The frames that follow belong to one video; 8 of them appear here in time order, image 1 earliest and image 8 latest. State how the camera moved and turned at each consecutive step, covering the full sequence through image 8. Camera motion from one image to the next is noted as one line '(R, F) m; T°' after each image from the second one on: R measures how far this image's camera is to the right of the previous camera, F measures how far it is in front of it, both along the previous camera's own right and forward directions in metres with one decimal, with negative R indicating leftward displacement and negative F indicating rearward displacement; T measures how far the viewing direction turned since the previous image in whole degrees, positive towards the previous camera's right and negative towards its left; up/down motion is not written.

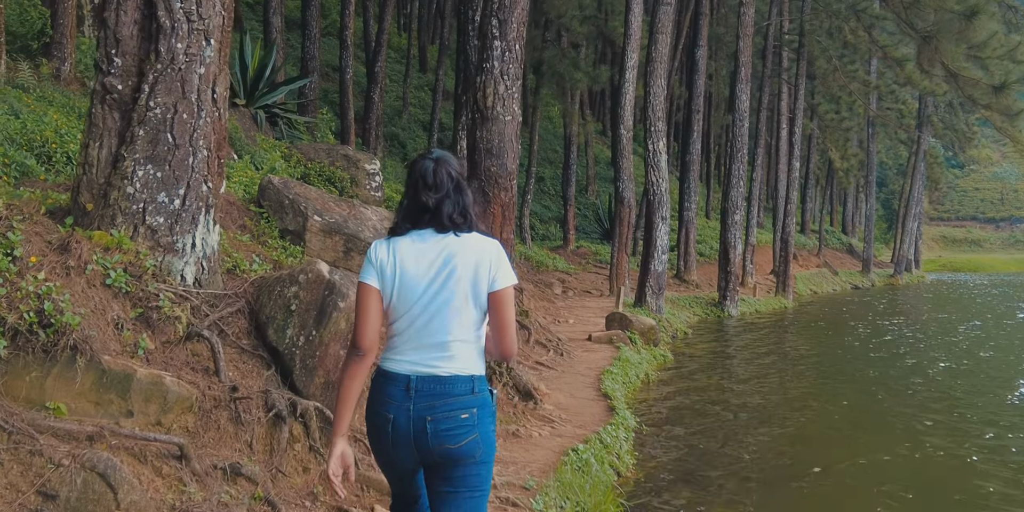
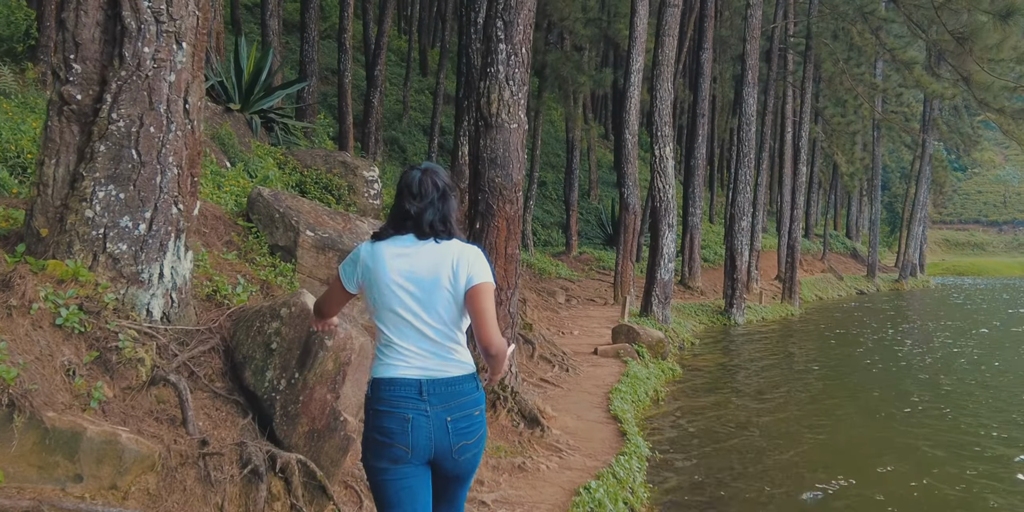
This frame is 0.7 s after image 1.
(0.0, +0.4) m; 0°
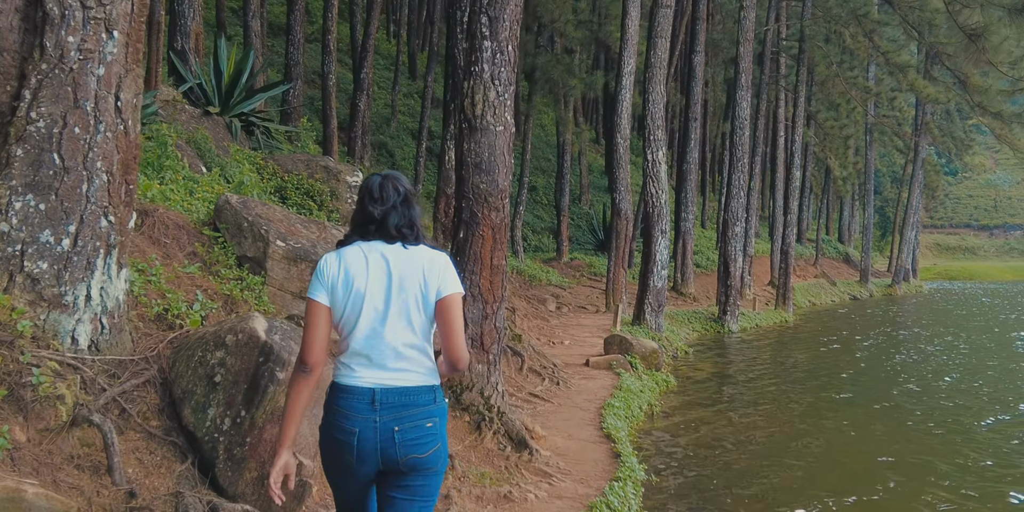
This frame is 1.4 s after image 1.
(0.0, +0.4) m; +1°
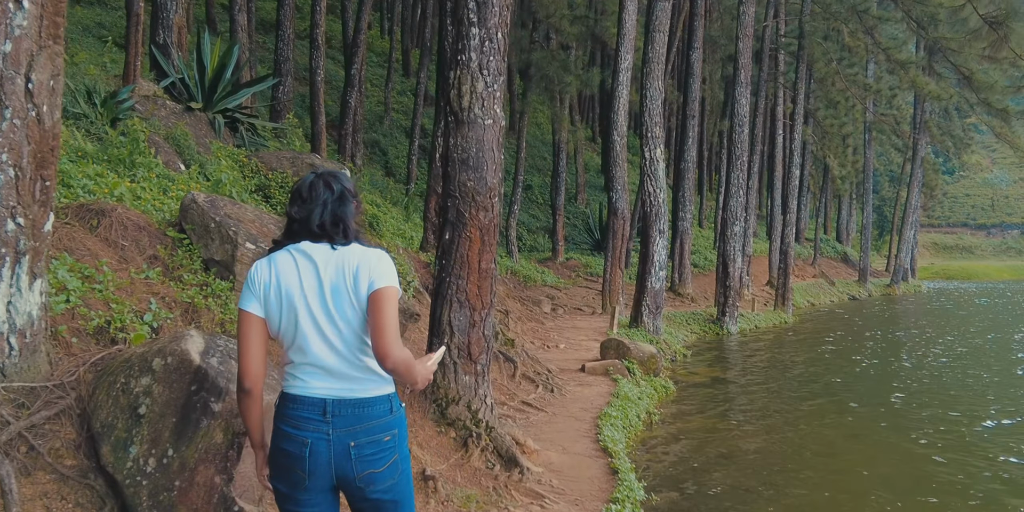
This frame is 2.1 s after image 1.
(+0.1, +0.4) m; 0°
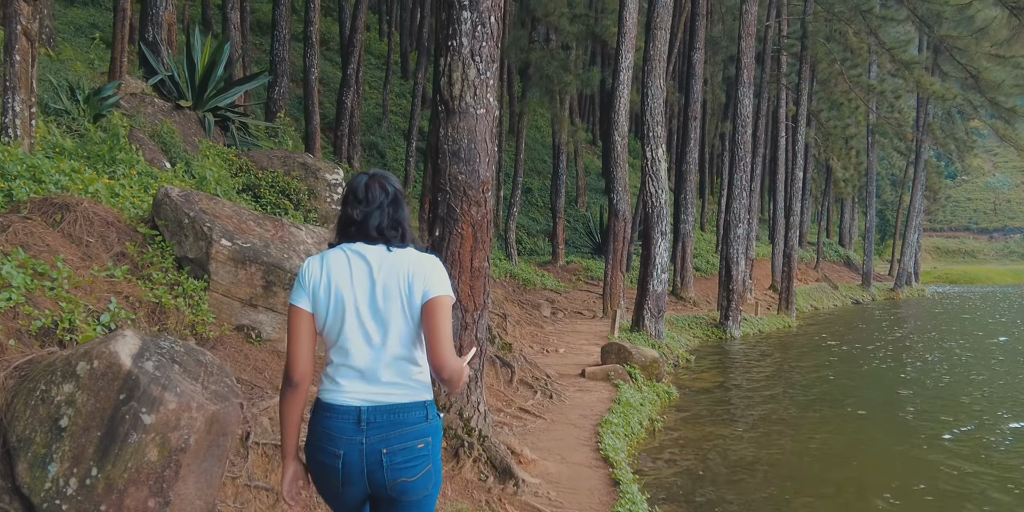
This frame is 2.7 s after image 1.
(0.0, +0.3) m; 0°
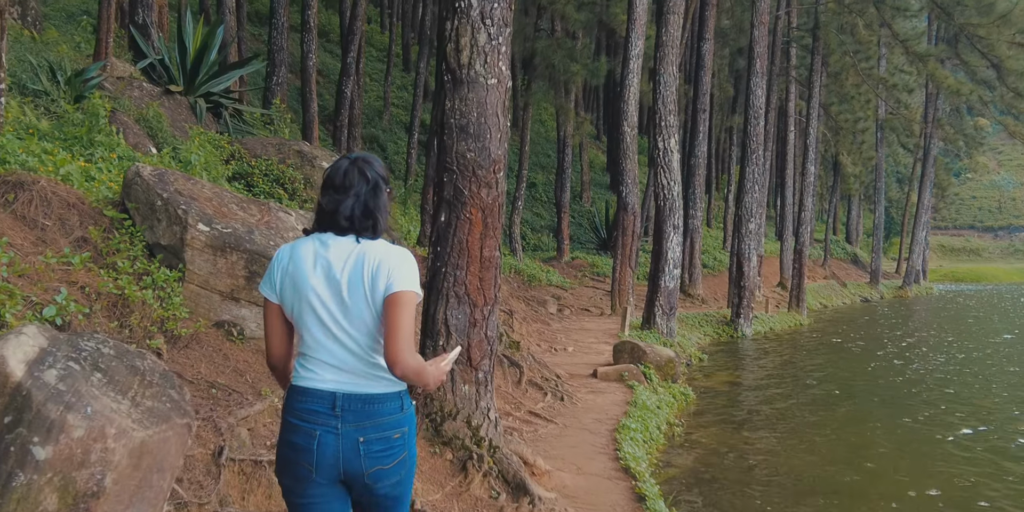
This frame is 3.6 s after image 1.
(-0.1, +0.5) m; 0°
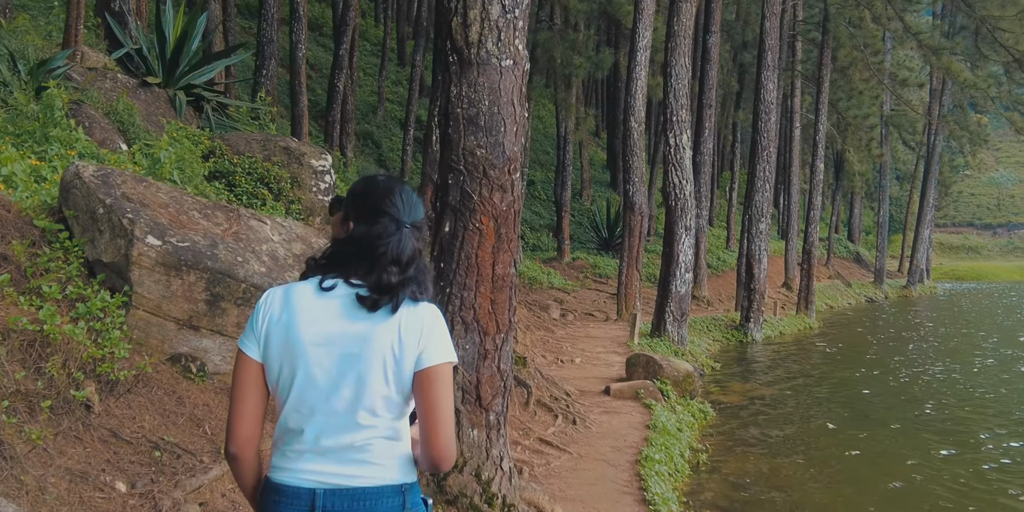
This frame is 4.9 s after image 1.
(-0.1, +0.7) m; 0°
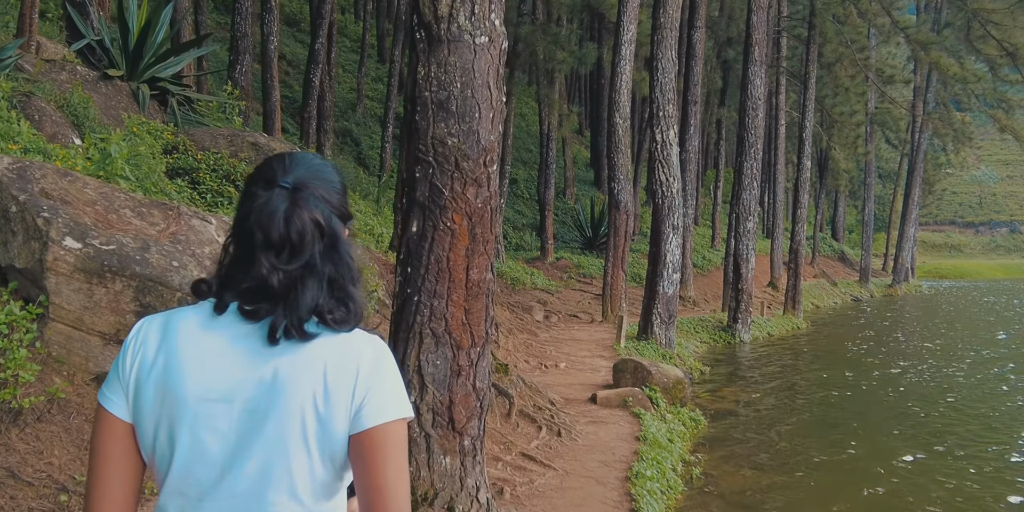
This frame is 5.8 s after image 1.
(0.0, +0.4) m; +1°
